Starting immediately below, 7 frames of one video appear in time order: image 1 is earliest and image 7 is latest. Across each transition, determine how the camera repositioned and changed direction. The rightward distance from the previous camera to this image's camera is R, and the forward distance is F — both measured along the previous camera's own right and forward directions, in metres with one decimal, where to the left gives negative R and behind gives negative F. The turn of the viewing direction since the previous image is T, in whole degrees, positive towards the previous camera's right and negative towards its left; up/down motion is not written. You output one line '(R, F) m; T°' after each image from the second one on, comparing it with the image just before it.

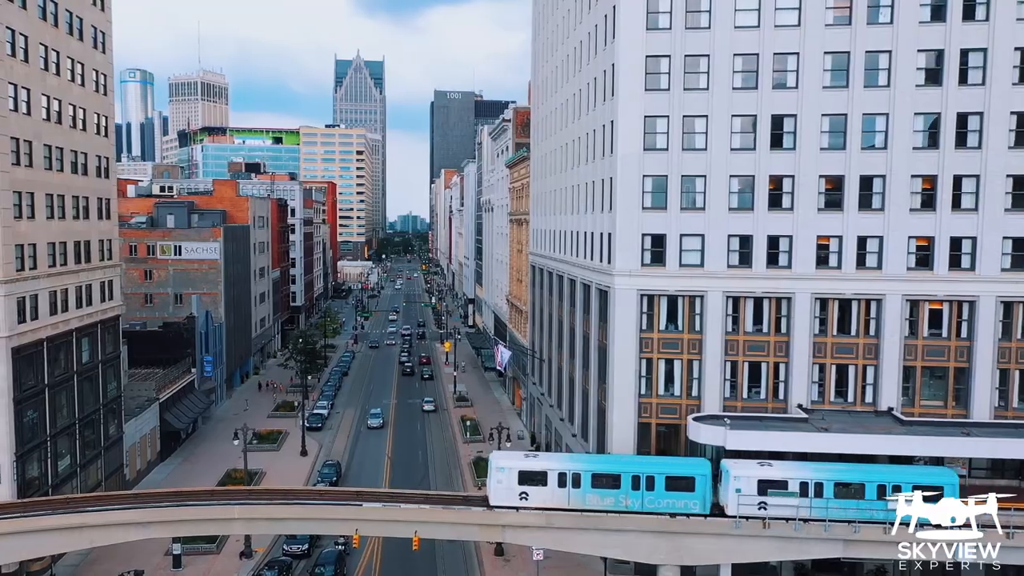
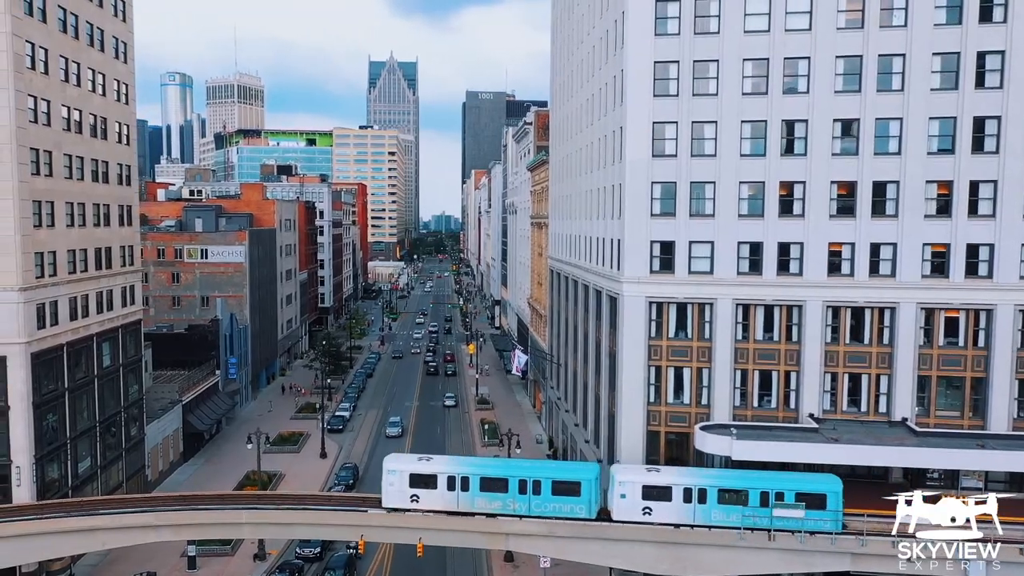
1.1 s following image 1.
(+1.3, 0.0) m; -2°
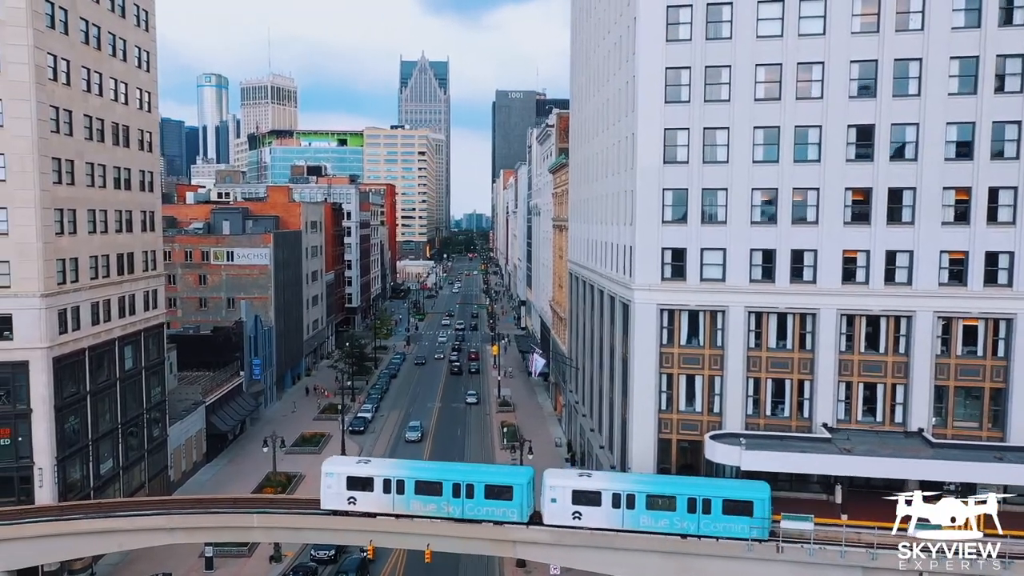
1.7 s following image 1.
(+1.1, 0.0) m; -2°
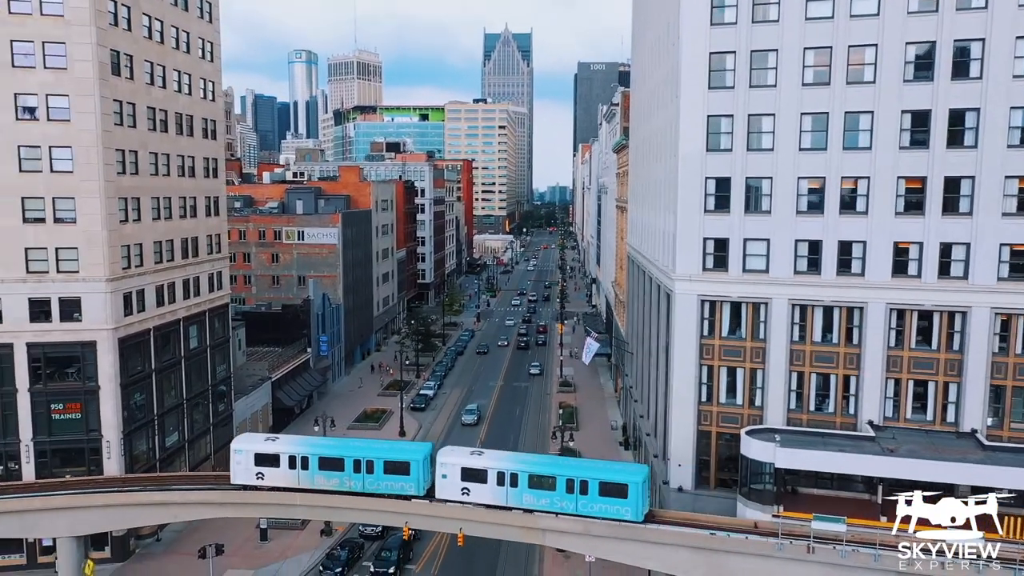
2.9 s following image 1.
(+2.3, -0.1) m; -6°
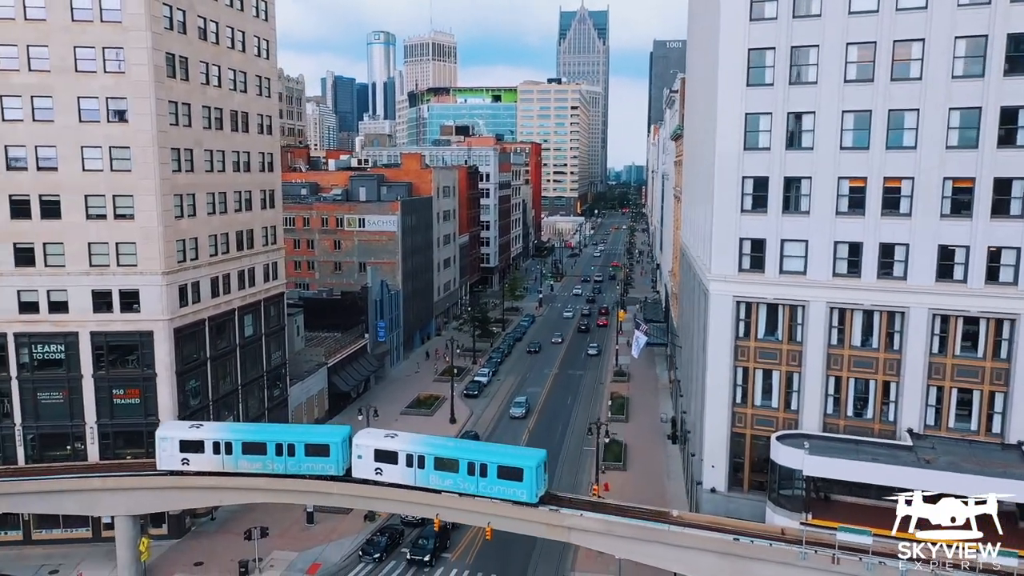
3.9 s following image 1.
(+2.1, -0.3) m; -5°
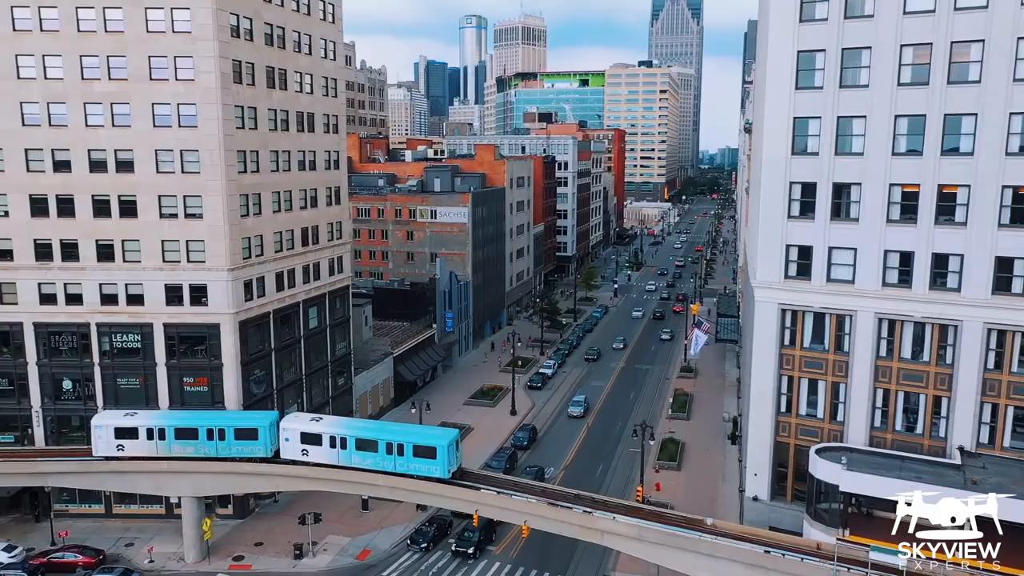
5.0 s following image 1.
(+2.4, -0.5) m; -6°
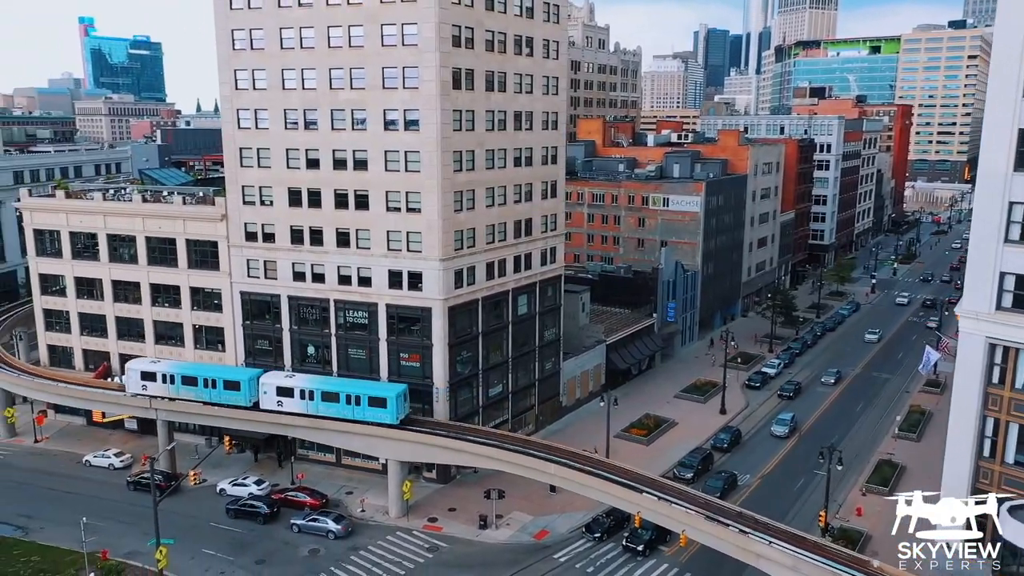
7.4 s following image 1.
(+4.6, -0.6) m; -19°
